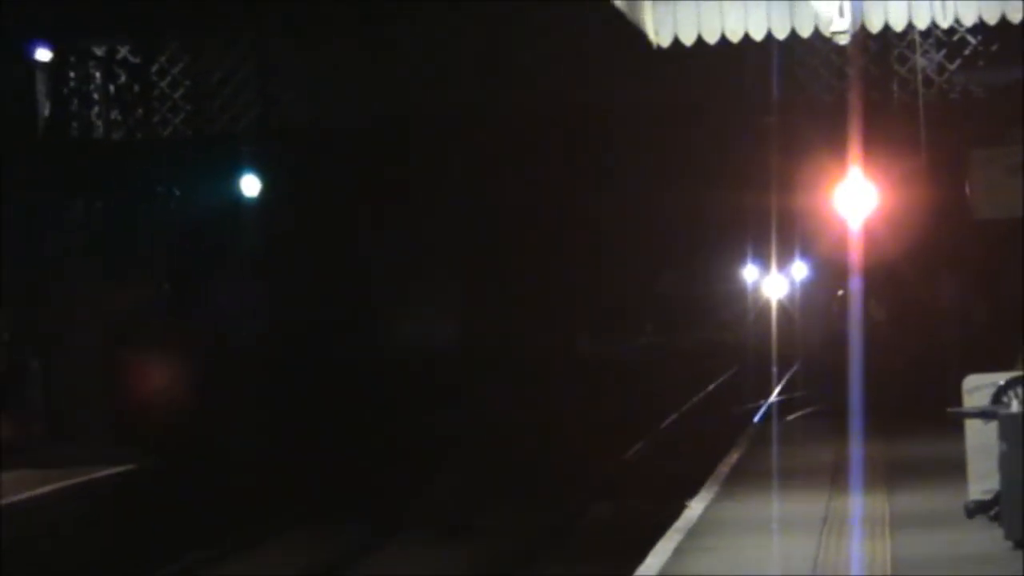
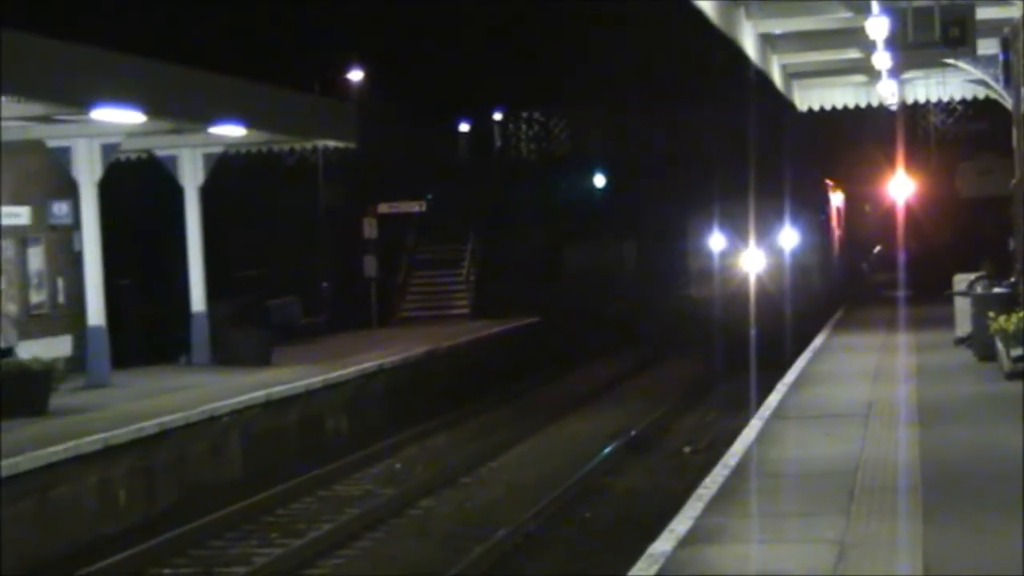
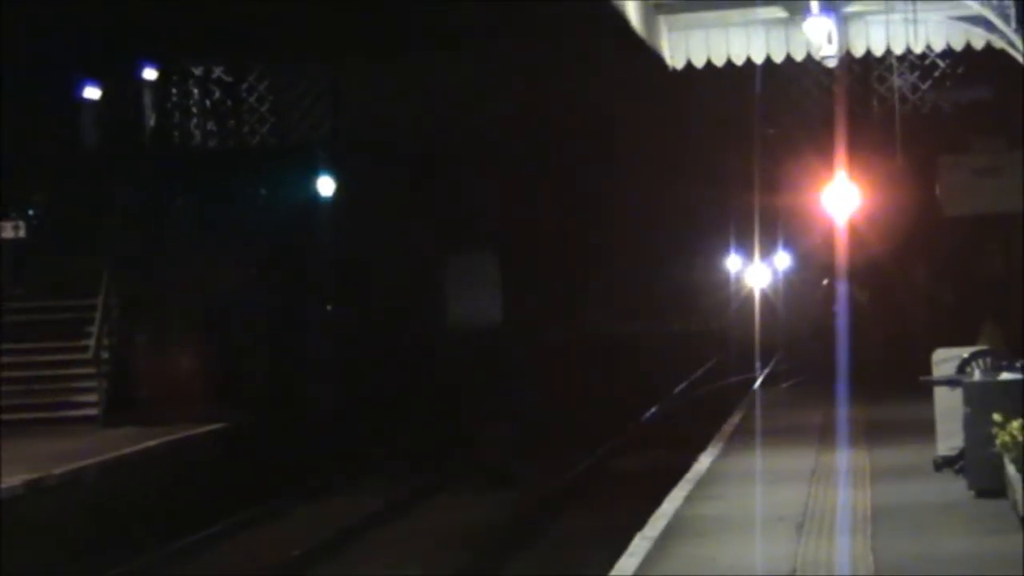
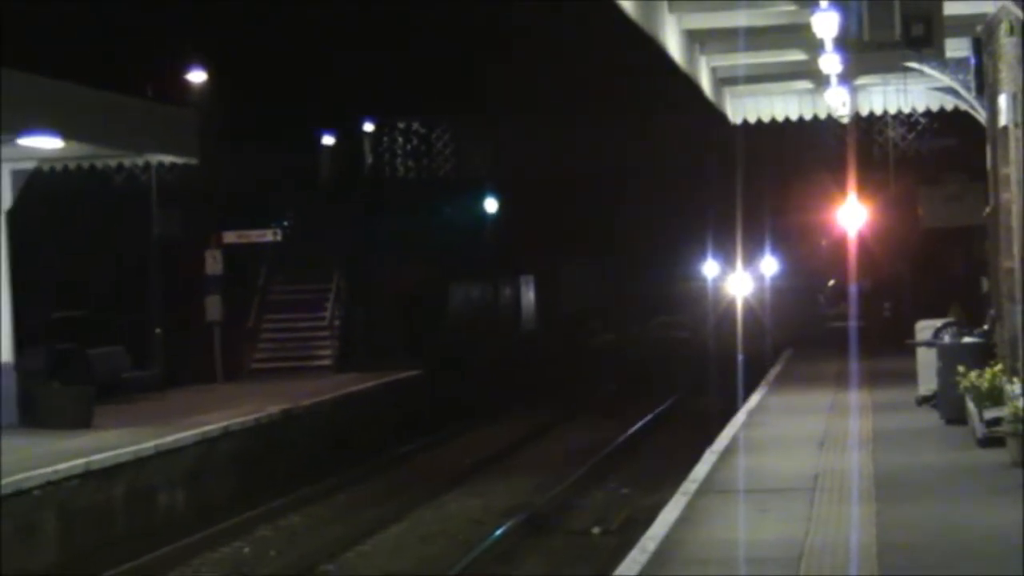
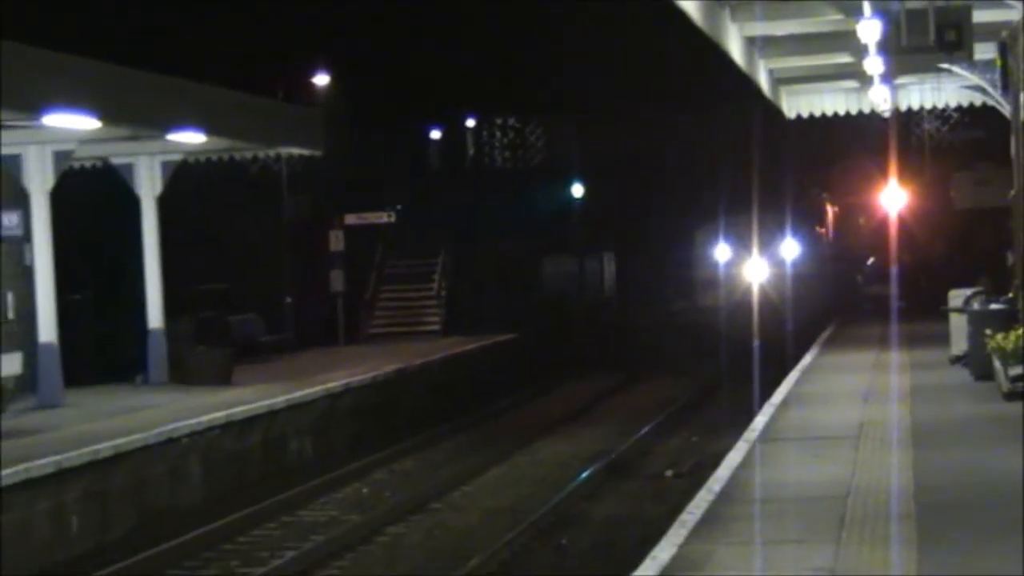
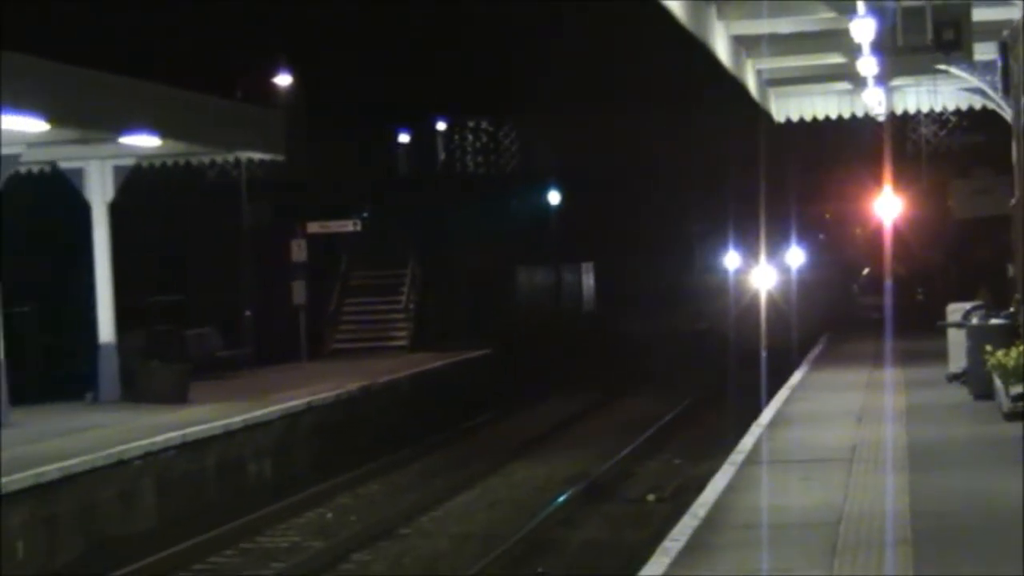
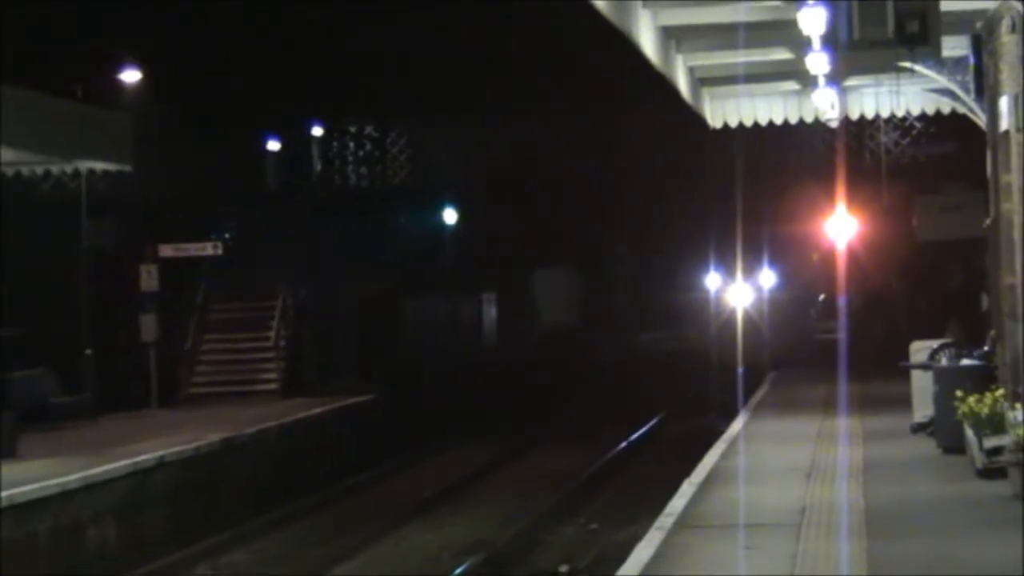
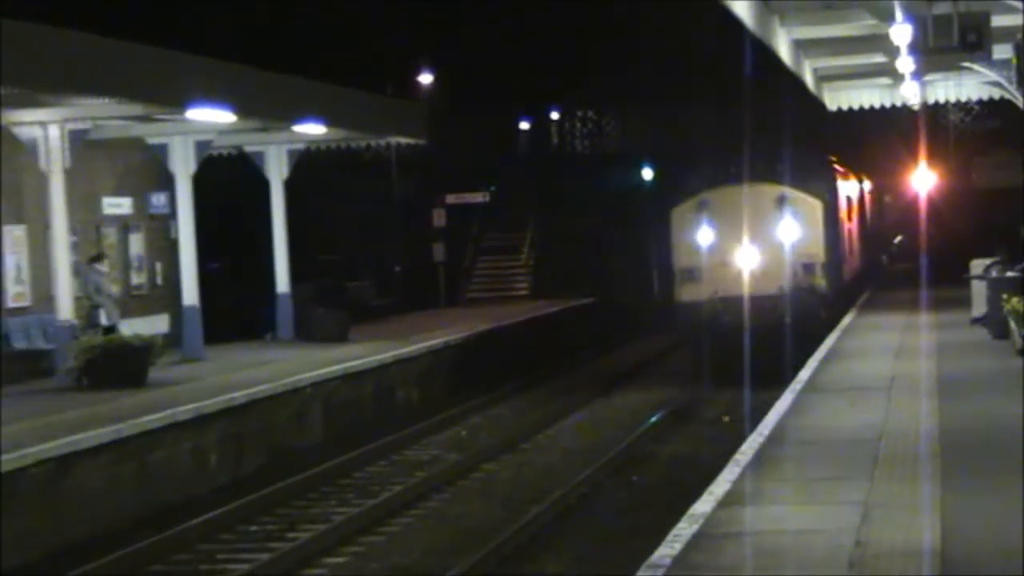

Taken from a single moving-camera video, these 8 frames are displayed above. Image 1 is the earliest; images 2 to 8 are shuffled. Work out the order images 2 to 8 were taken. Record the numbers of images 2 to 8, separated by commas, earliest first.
3, 7, 4, 6, 5, 2, 8
